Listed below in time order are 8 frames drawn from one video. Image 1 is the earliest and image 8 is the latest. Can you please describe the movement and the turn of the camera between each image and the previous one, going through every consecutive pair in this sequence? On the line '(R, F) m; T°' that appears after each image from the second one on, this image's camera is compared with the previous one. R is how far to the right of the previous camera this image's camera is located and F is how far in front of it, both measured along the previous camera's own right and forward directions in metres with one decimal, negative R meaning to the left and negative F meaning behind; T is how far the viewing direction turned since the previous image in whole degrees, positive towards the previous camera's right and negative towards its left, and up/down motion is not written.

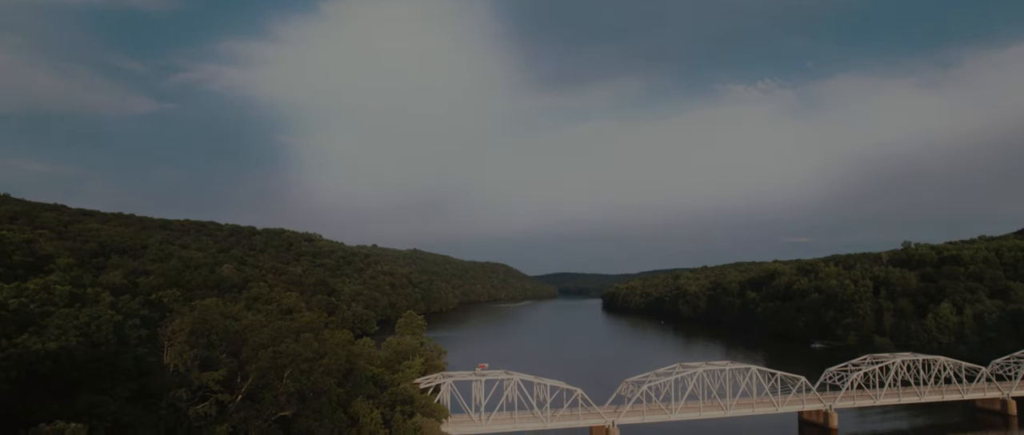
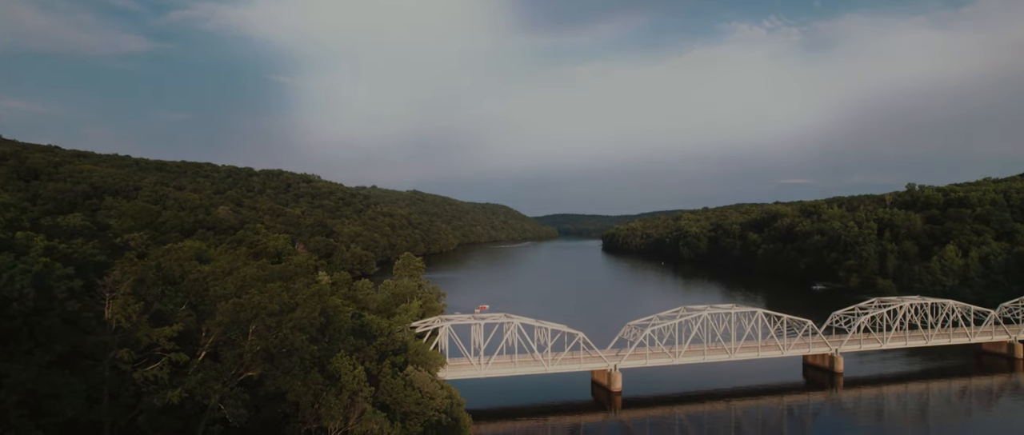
(0.0, +1.8) m; 0°
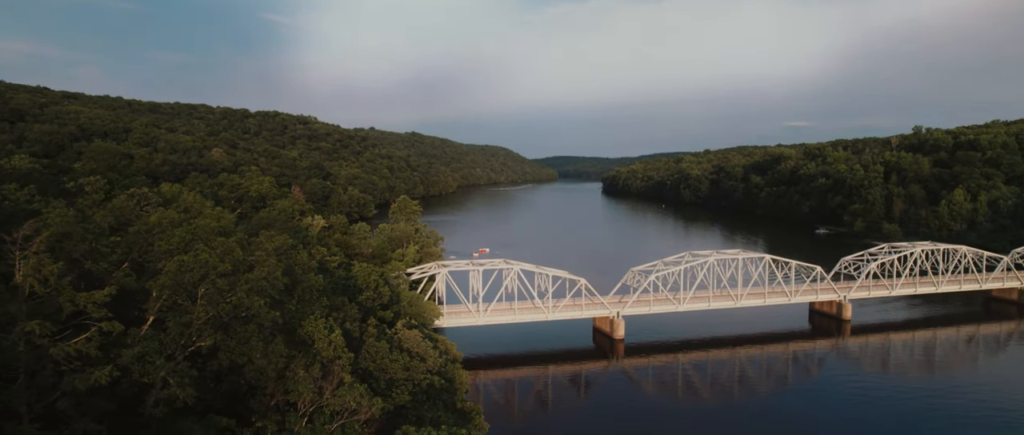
(0.0, +1.9) m; 0°
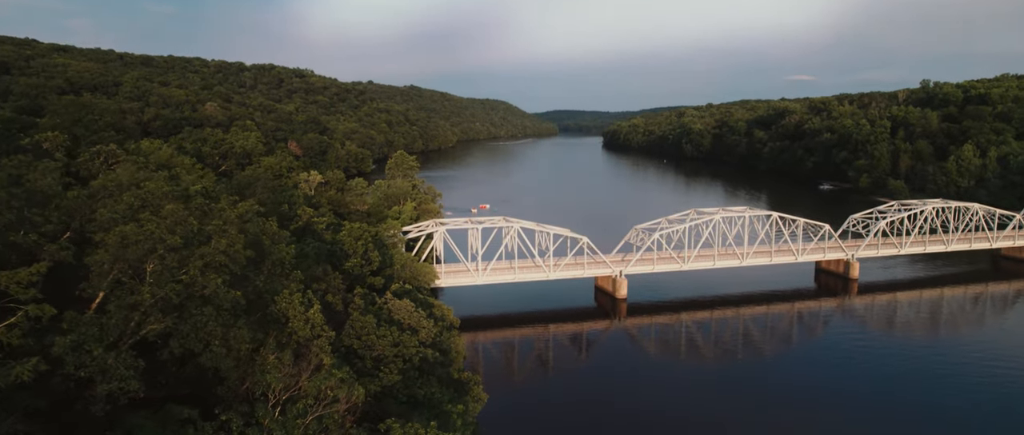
(0.0, +1.4) m; 0°
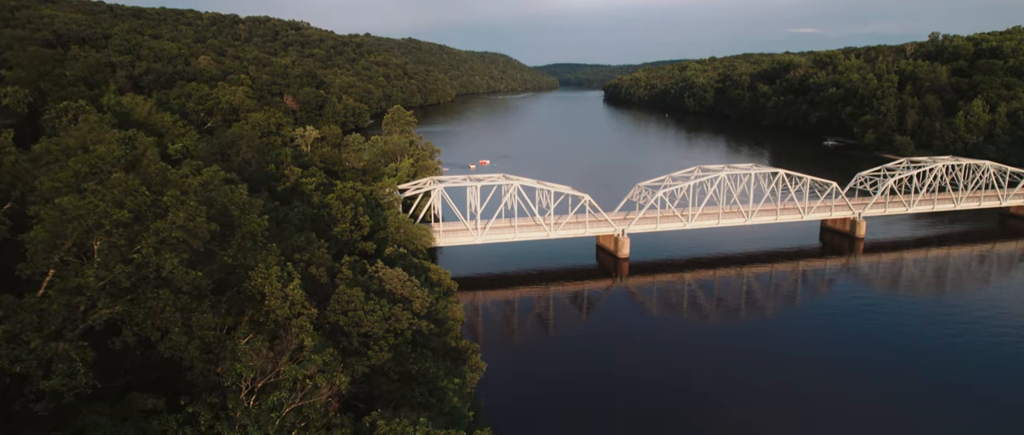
(0.0, +1.0) m; 0°
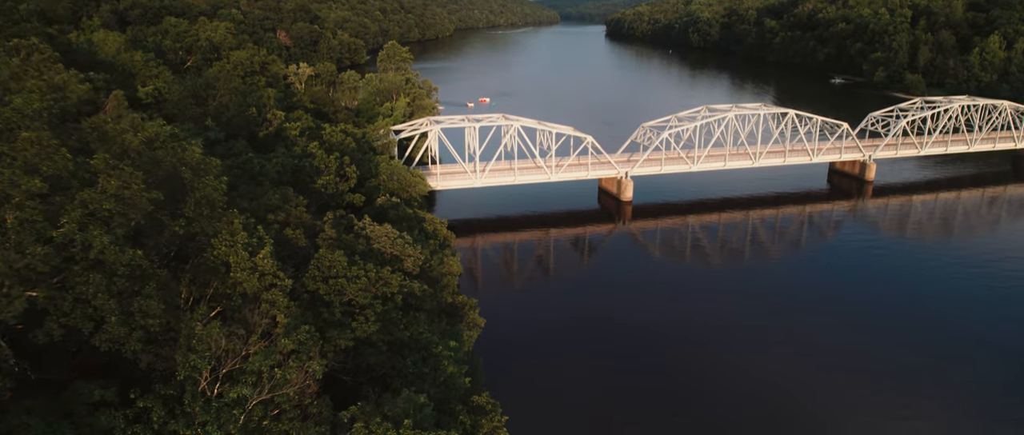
(0.0, +1.2) m; 0°
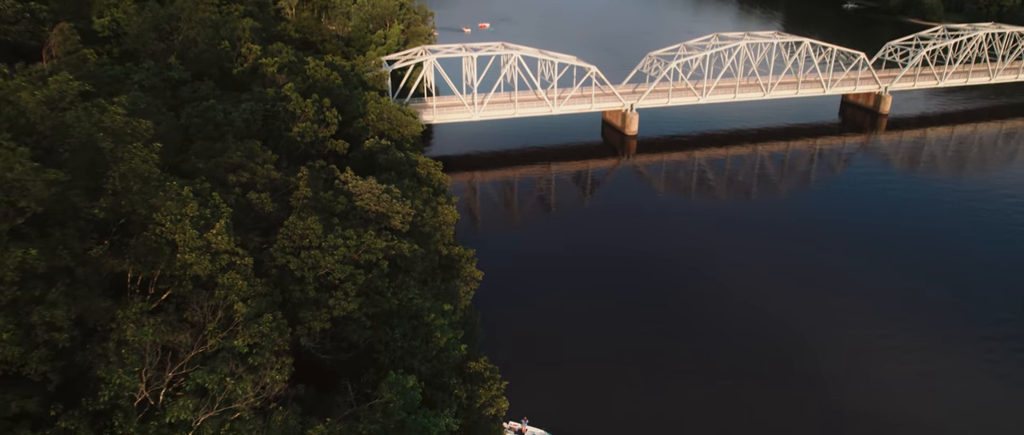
(0.0, +1.4) m; 0°
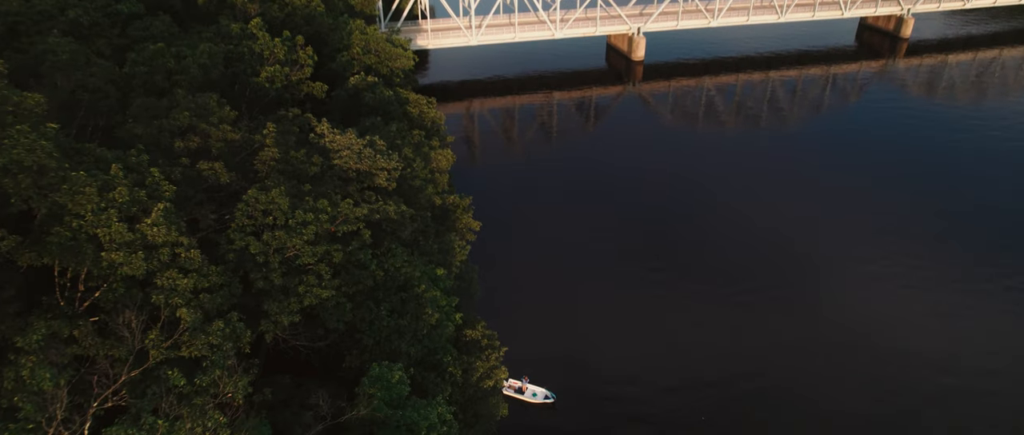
(0.0, +1.3) m; 0°
